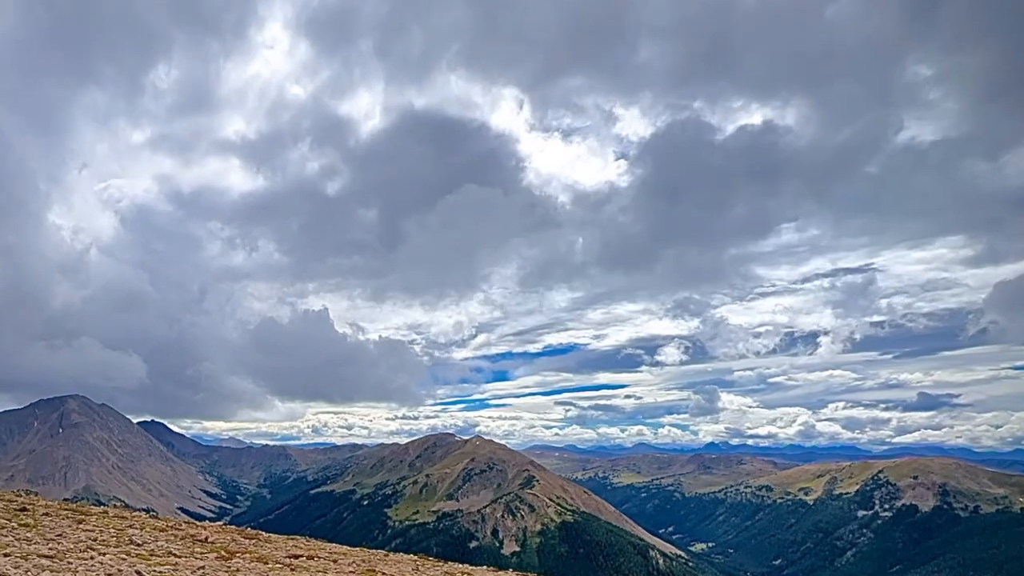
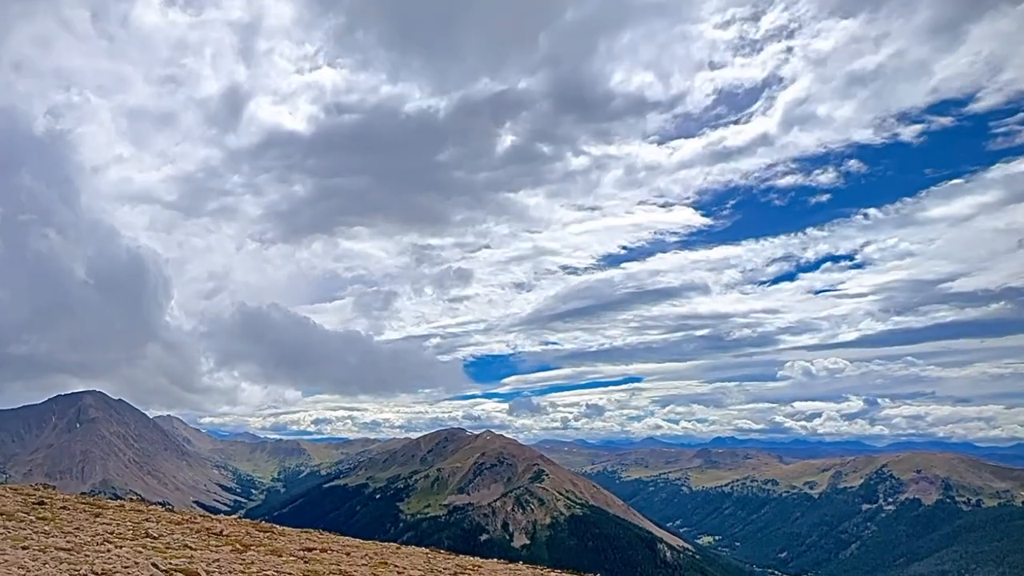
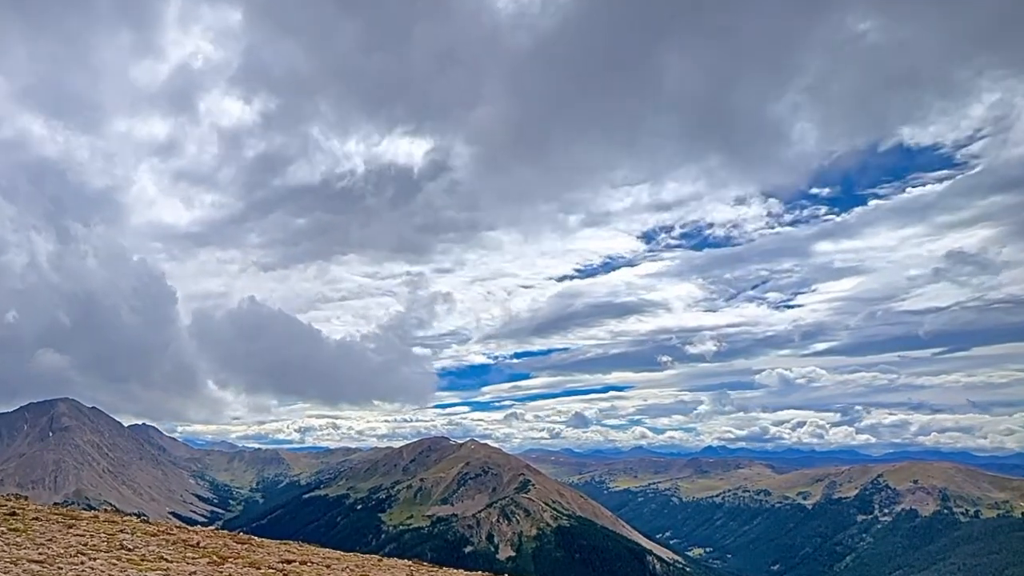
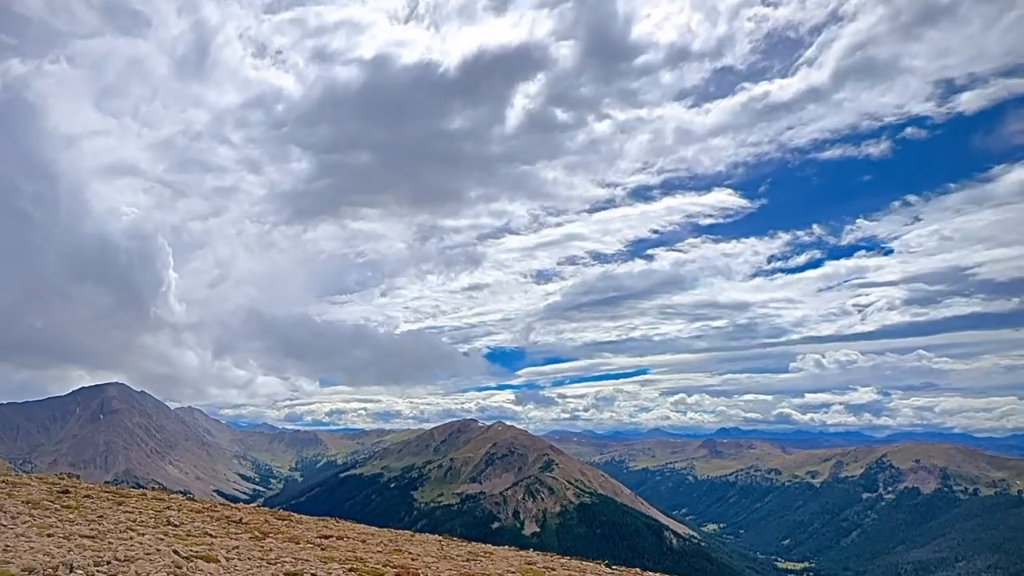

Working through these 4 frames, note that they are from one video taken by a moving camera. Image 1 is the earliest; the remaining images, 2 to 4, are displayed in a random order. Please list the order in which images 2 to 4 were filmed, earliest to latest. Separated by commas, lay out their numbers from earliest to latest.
3, 2, 4
